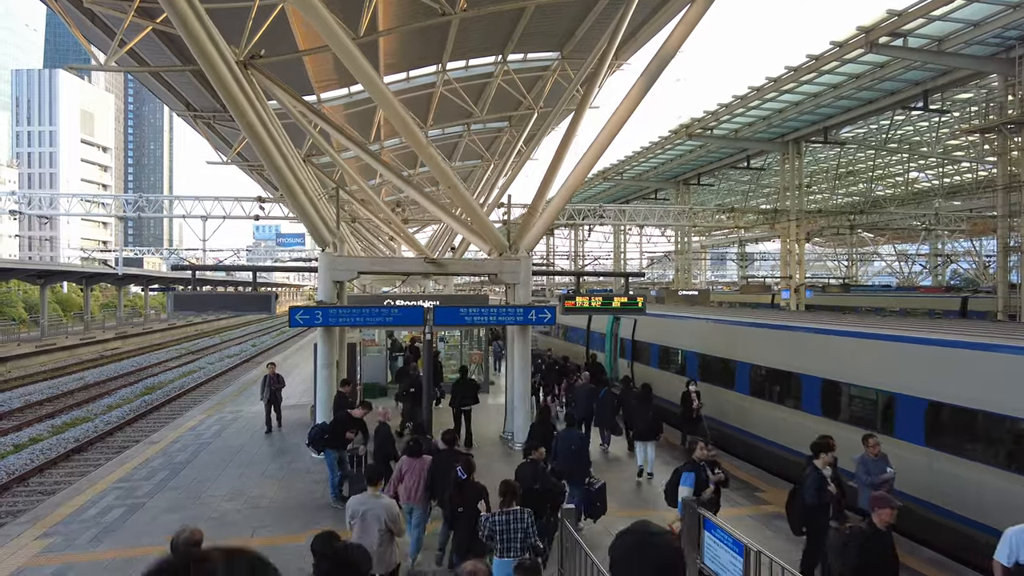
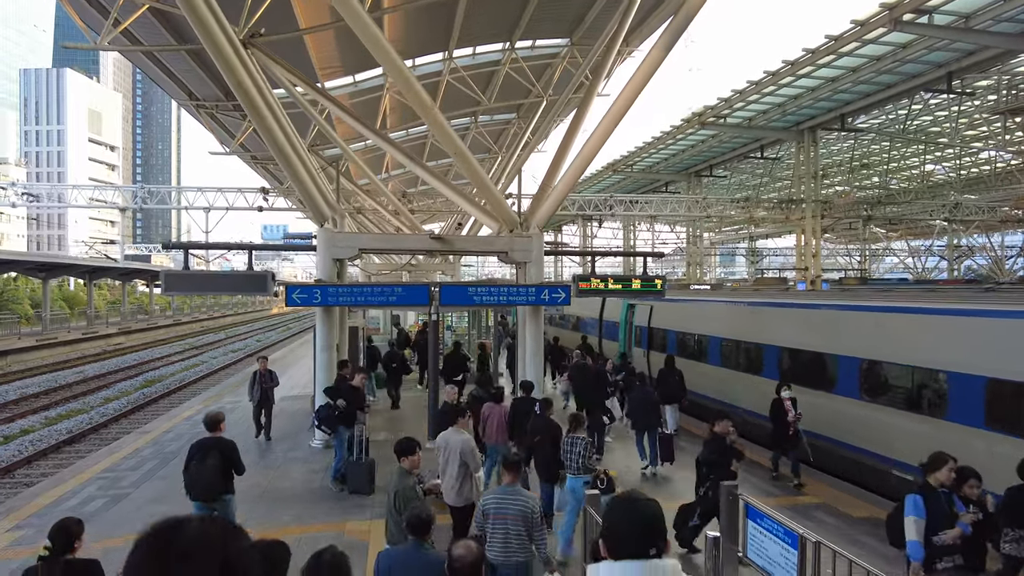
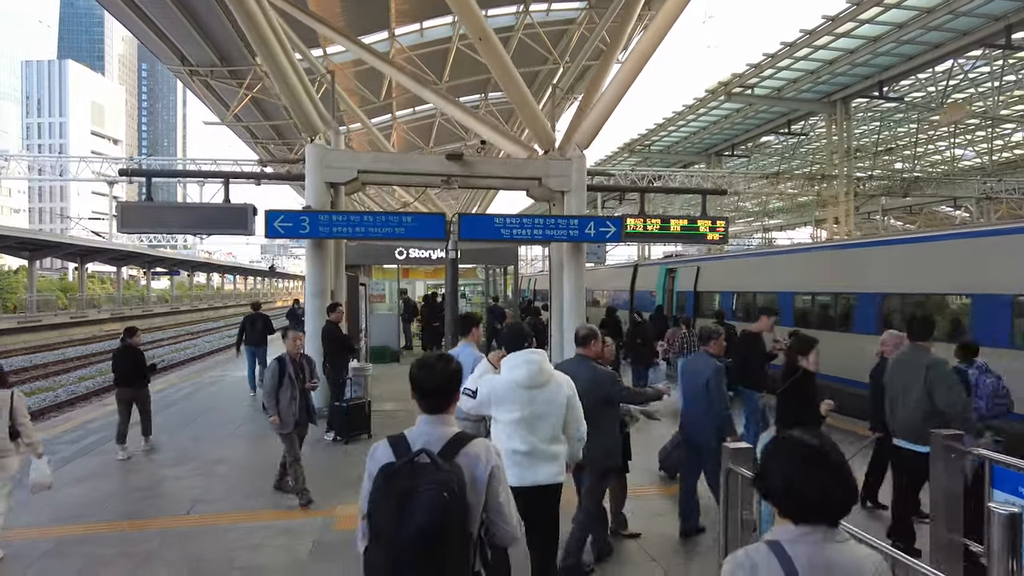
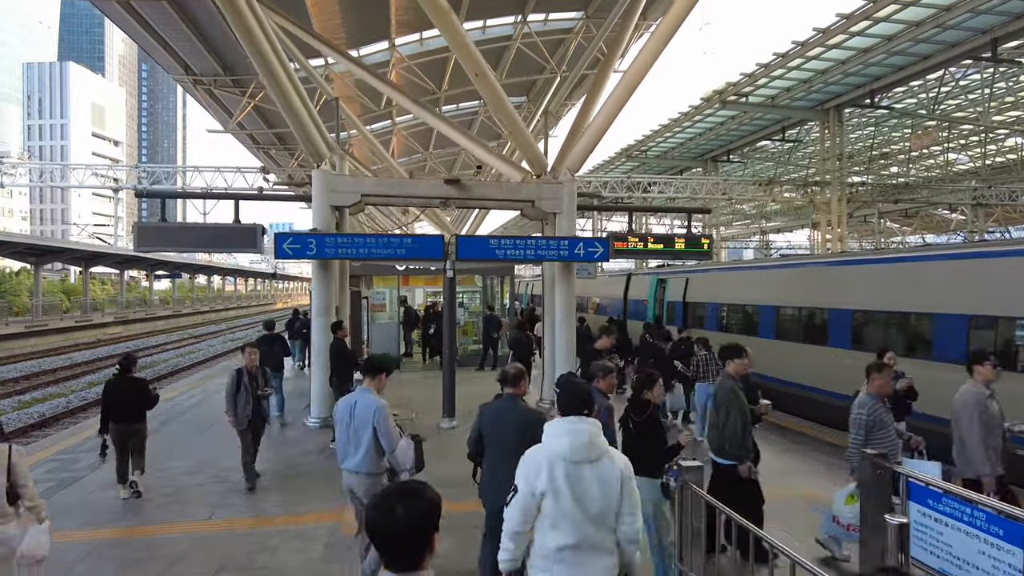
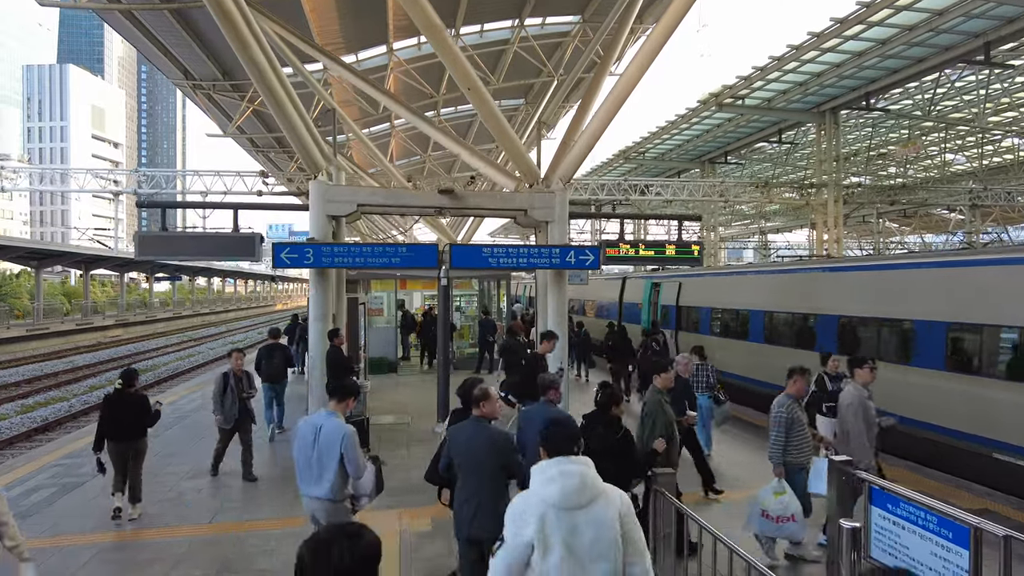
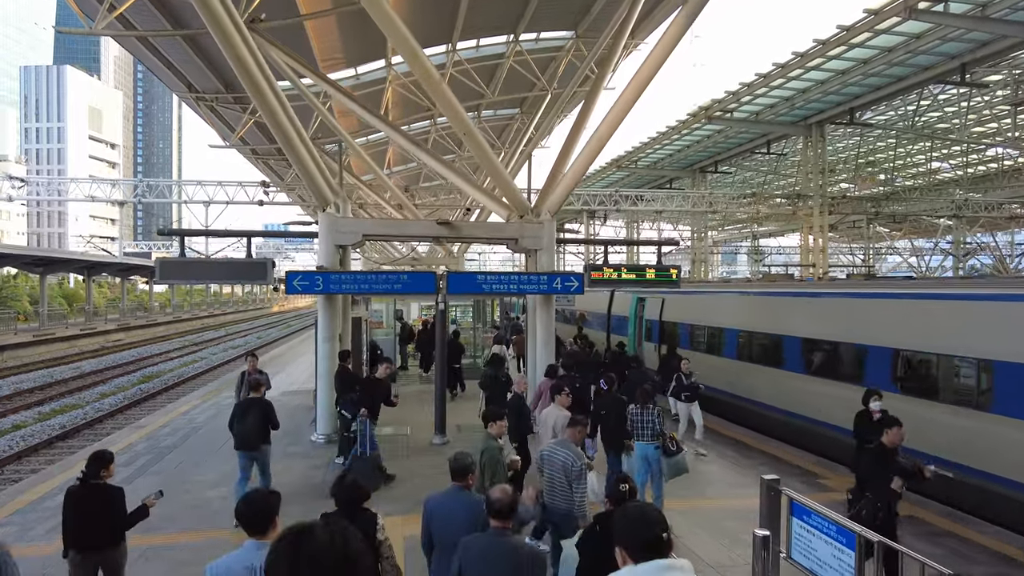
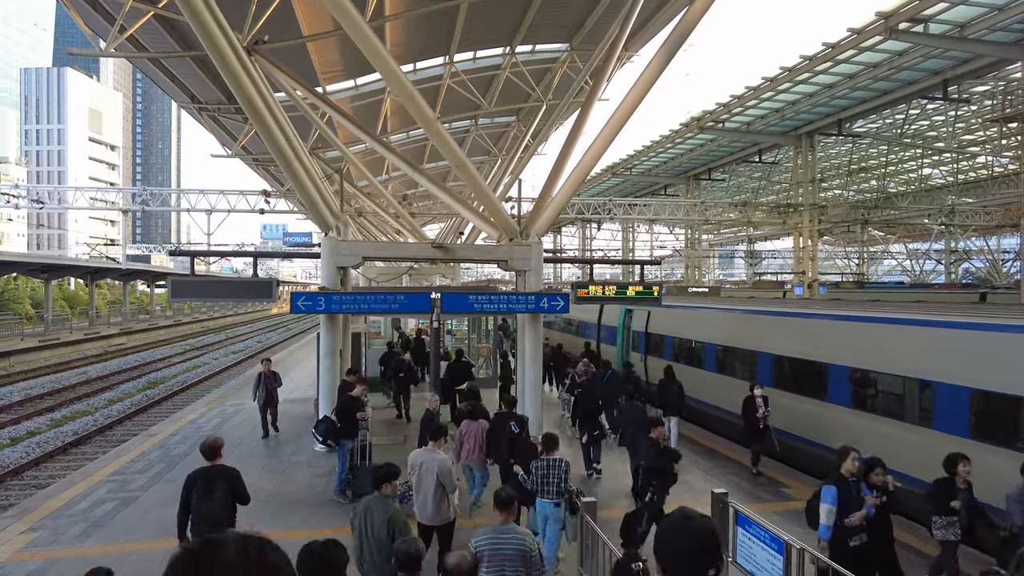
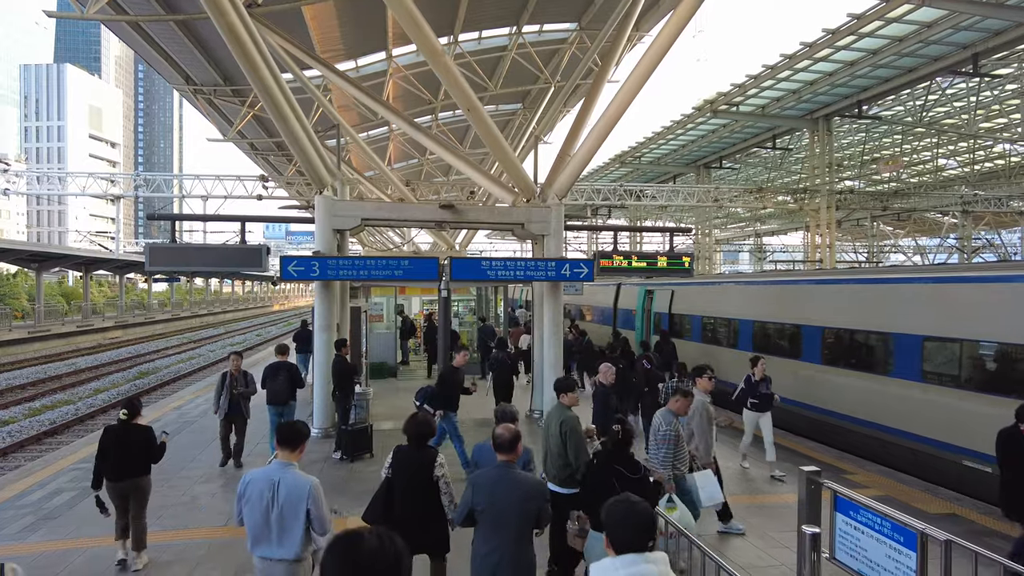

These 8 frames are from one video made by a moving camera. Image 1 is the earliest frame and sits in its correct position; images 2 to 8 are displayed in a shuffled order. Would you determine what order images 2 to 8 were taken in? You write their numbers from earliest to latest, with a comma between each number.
7, 2, 6, 8, 5, 4, 3
